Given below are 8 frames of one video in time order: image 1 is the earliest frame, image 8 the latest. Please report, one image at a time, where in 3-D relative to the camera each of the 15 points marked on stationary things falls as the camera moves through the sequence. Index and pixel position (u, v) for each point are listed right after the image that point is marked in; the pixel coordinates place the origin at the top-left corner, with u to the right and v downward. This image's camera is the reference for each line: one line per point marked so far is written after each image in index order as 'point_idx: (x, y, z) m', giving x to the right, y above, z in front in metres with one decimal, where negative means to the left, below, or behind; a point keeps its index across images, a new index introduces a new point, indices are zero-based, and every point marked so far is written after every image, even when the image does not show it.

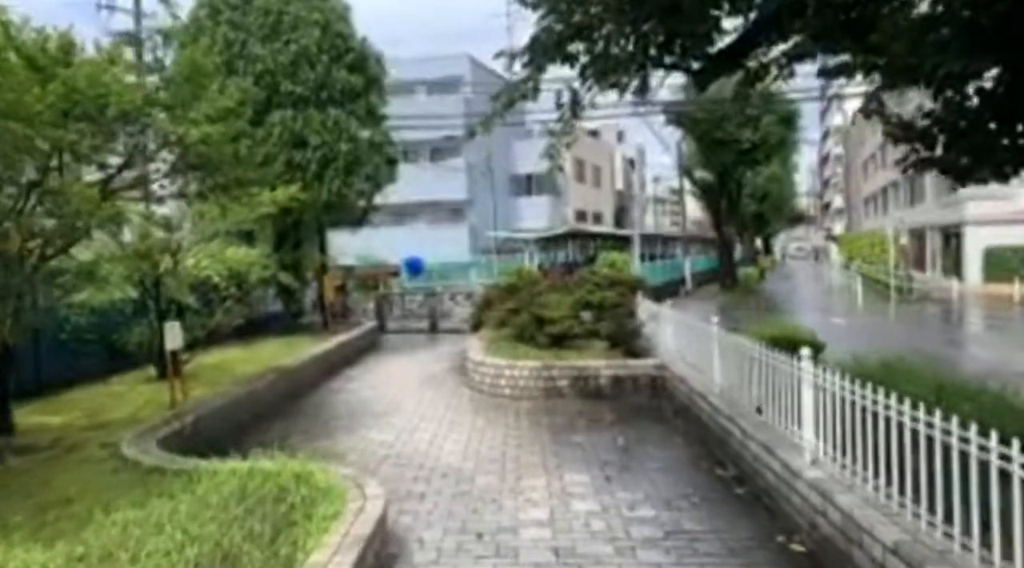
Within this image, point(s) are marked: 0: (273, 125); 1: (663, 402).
0: (-4.2, +2.8, +14.7) m
1: (+1.9, -1.5, +10.7) m
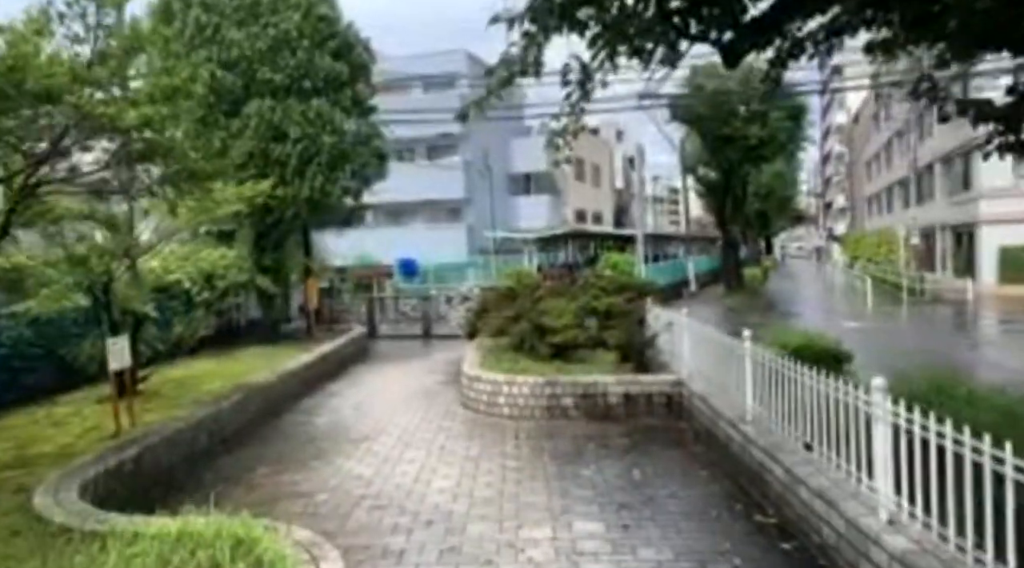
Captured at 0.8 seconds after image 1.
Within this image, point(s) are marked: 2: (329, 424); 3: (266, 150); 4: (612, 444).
0: (-4.2, +2.7, +13.5) m
1: (+1.9, -1.6, +9.5) m
2: (-2.2, -1.7, +9.9) m
3: (-4.0, +2.2, +13.6) m
4: (+1.0, -1.7, +8.8) m
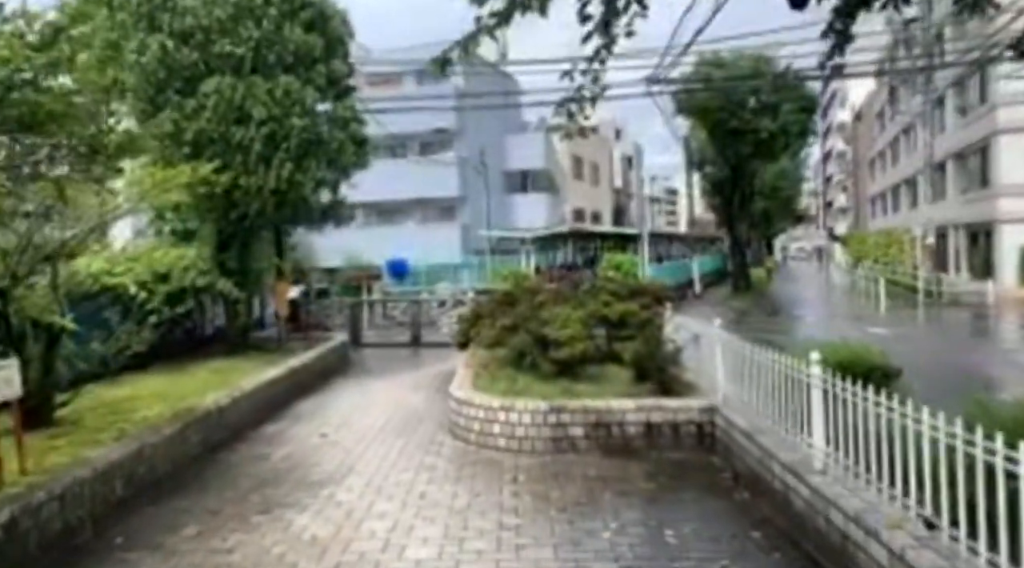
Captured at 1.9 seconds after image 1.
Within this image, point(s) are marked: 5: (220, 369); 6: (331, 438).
0: (-4.3, +2.7, +11.8) m
1: (+1.9, -1.6, +7.8) m
2: (-2.2, -1.7, +8.2) m
3: (-4.0, +2.1, +11.9) m
4: (+1.0, -1.7, +7.1) m
5: (-4.1, -1.2, +11.8) m
6: (-2.0, -1.7, +9.2) m
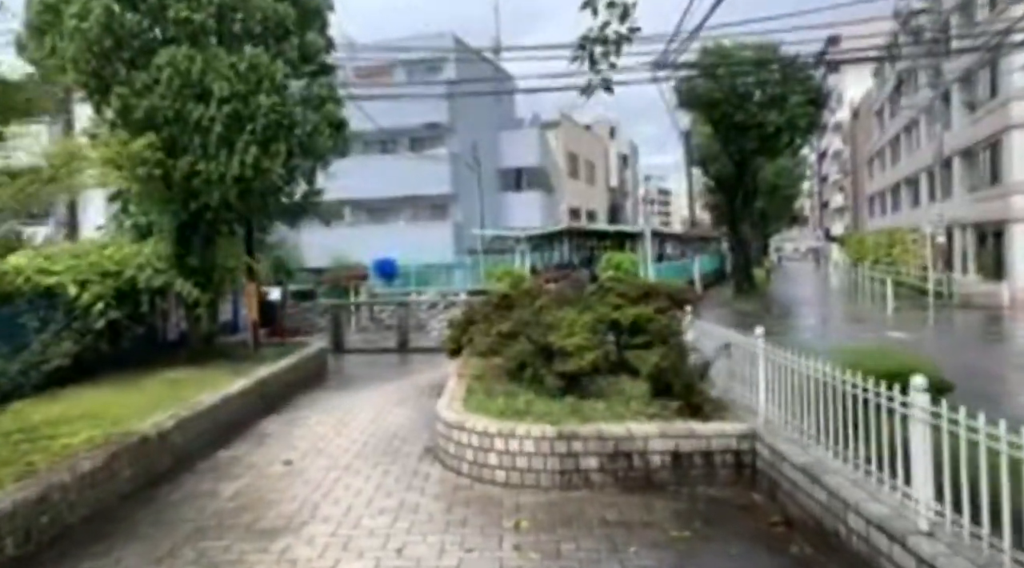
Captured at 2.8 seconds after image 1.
0: (-4.3, +2.7, +10.3) m
1: (+1.9, -1.6, +6.4) m
2: (-2.2, -1.7, +6.8) m
3: (-4.0, +2.1, +10.4) m
4: (+1.0, -1.7, +5.7) m
5: (-4.1, -1.2, +10.3) m
6: (-2.0, -1.7, +7.8) m
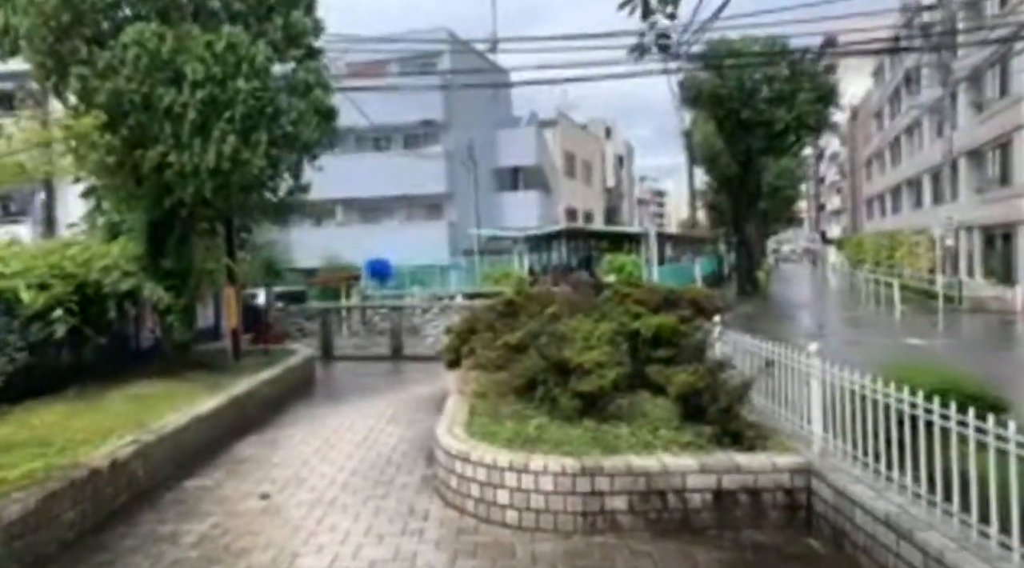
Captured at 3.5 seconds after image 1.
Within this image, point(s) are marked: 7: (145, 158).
0: (-4.2, +2.6, +9.3) m
1: (+2.0, -1.7, +5.4) m
2: (-2.1, -1.8, +5.7) m
3: (-4.0, +2.1, +9.3) m
4: (+1.1, -1.8, +4.7) m
5: (-4.0, -1.2, +9.3) m
6: (-1.9, -1.7, +6.7) m
7: (-4.2, +1.4, +9.6) m
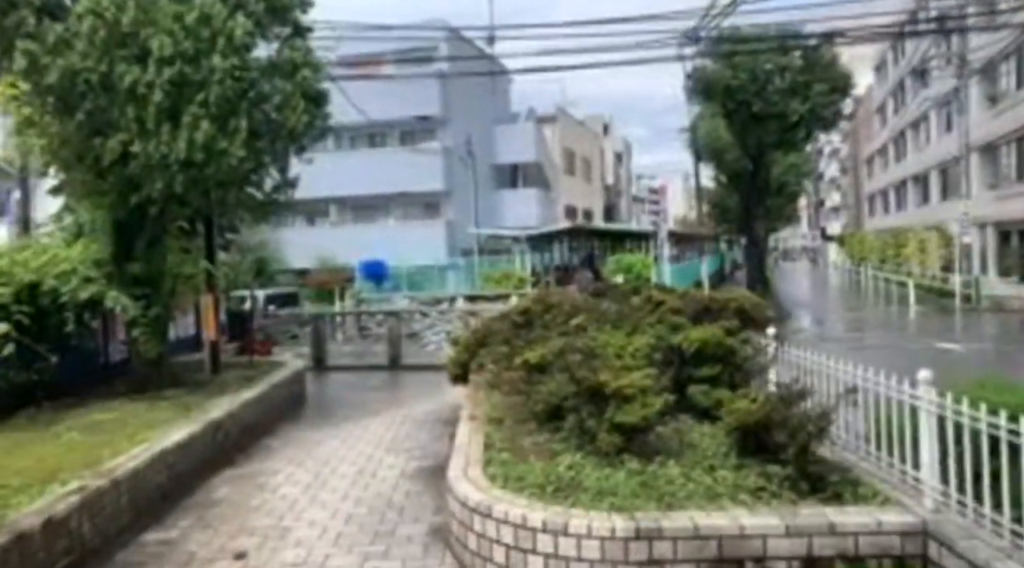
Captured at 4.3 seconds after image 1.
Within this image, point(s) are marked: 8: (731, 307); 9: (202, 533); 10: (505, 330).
0: (-4.1, +2.5, +8.0) m
1: (+2.2, -1.8, +4.2) m
2: (-1.9, -1.9, +4.5) m
3: (-3.8, +2.0, +8.1) m
4: (+1.3, -1.9, +3.5) m
5: (-3.9, -1.3, +8.0) m
6: (-1.7, -1.8, +5.5) m
7: (-4.0, +1.3, +8.3) m
8: (+2.2, -0.2, +8.2) m
9: (-2.3, -1.8, +6.1) m
10: (-0.1, -0.5, +8.8) m
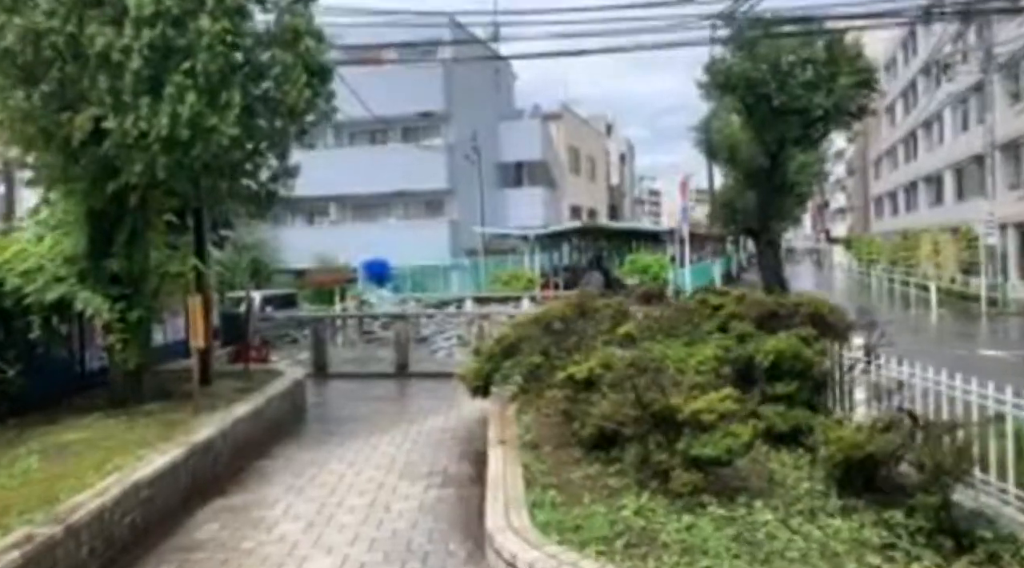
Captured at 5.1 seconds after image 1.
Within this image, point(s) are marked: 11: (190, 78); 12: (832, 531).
0: (-3.8, +2.5, +6.8) m
1: (+2.5, -1.8, +3.0) m
2: (-1.6, -1.9, +3.3) m
3: (-3.5, +2.0, +6.9) m
4: (+1.7, -1.9, +2.3) m
5: (-3.6, -1.3, +6.8) m
6: (-1.4, -1.8, +4.4) m
7: (-3.7, +1.3, +7.1) m
8: (+2.5, -0.2, +7.1) m
9: (-2.0, -1.8, +5.0) m
10: (+0.2, -0.5, +7.6) m
11: (-2.7, +1.7, +7.1) m
12: (+1.7, -1.3, +4.4) m
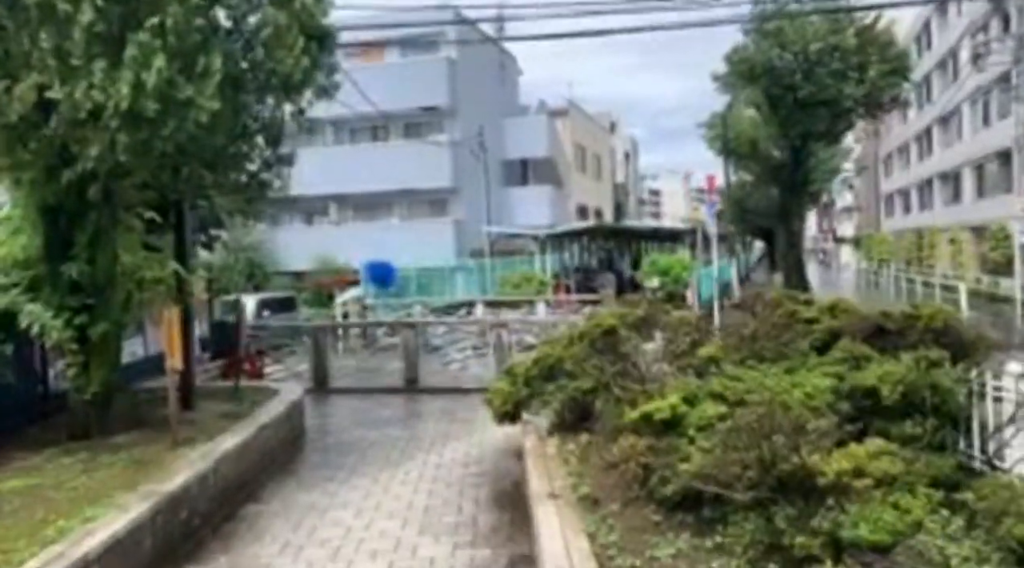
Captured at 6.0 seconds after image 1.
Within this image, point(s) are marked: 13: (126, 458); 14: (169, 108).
0: (-3.4, +2.4, +5.4) m
1: (+2.8, -1.8, +1.6) m
2: (-1.3, -1.9, +1.9) m
3: (-3.2, +1.9, +5.5) m
4: (+2.0, -1.9, +0.9) m
5: (-3.2, -1.4, +5.5) m
6: (-1.1, -1.9, +3.0) m
7: (-3.4, +1.3, +5.8) m
8: (+2.8, -0.3, +5.7) m
9: (-1.6, -1.9, +3.6) m
10: (+0.5, -0.5, +6.3) m
11: (-2.4, +1.7, +5.7) m
12: (+2.0, -1.4, +3.0) m
13: (-3.1, -1.4, +6.6) m
14: (-2.4, +1.2, +5.8) m
